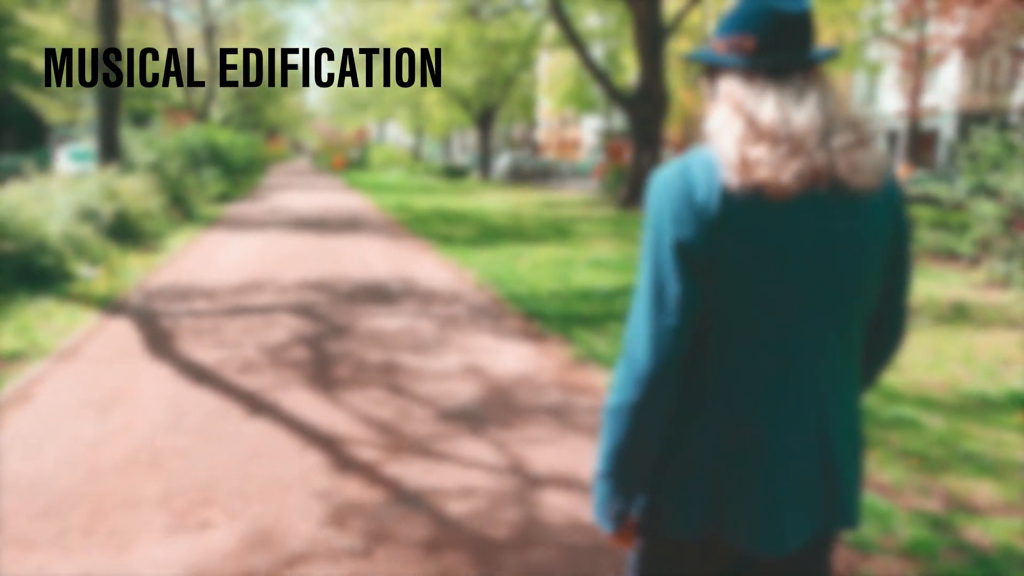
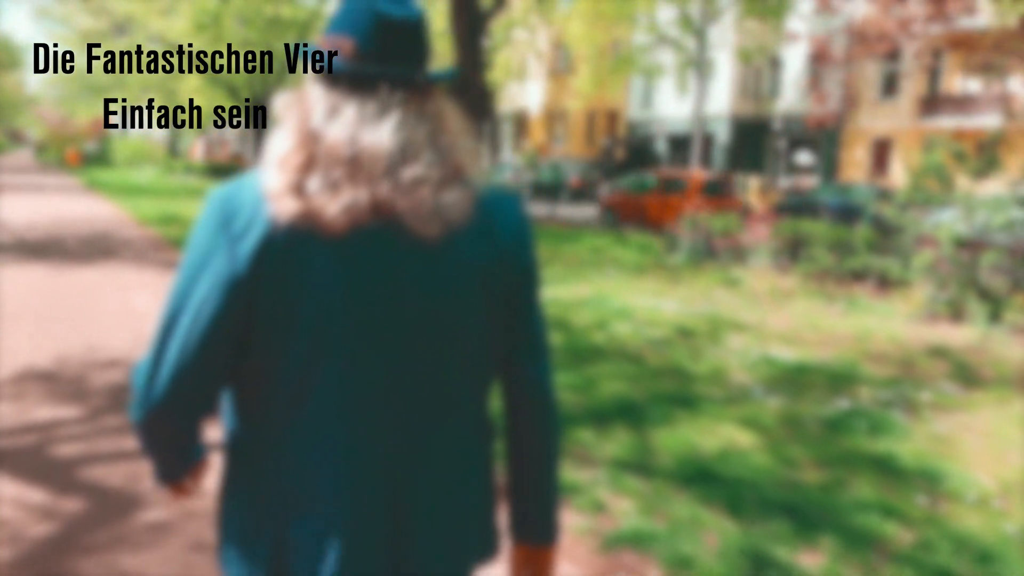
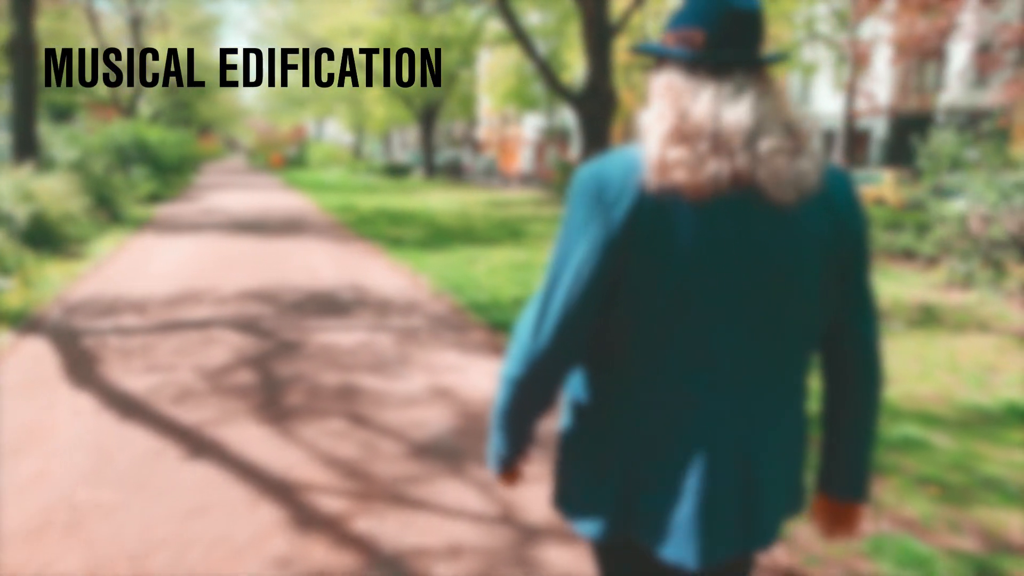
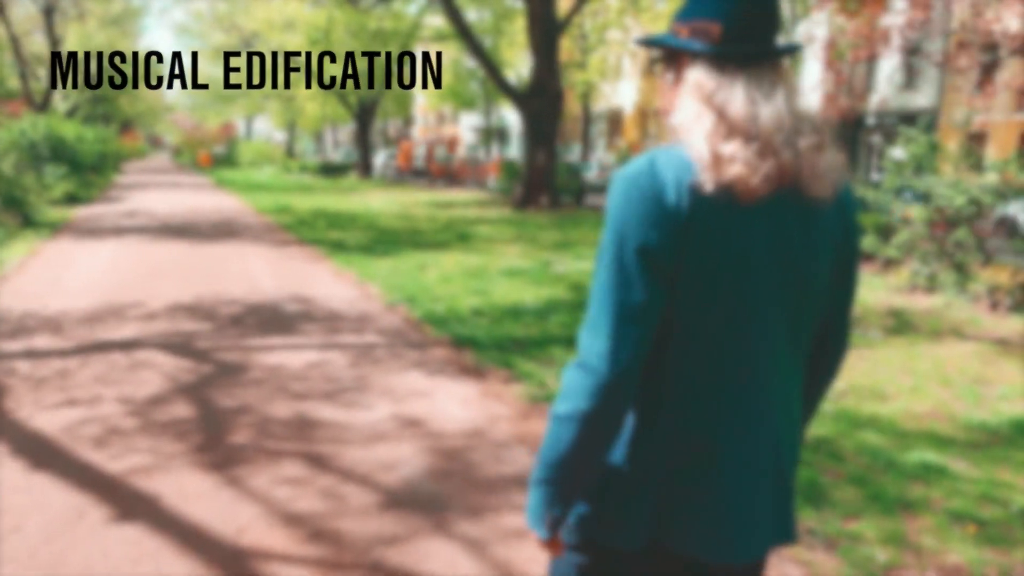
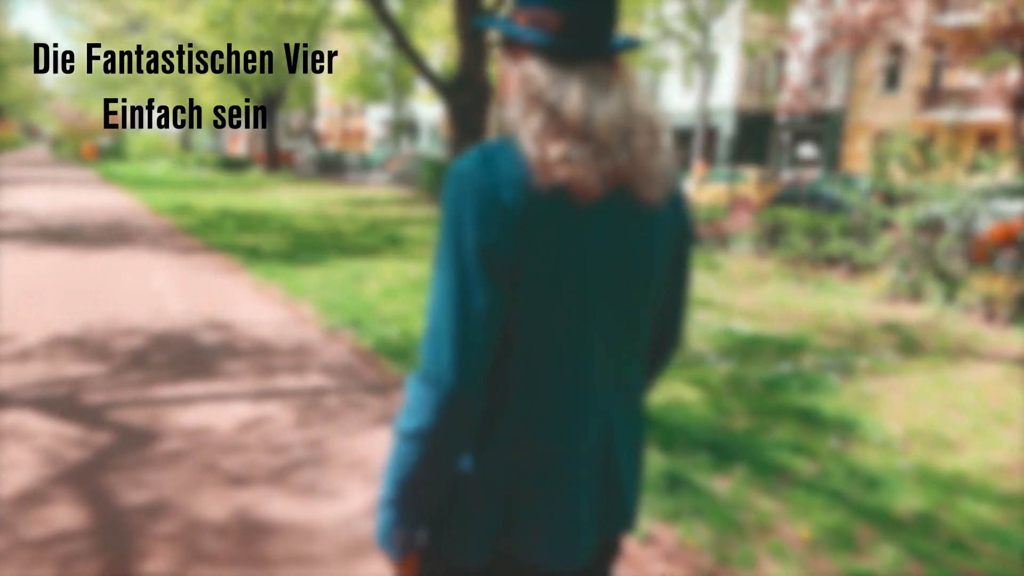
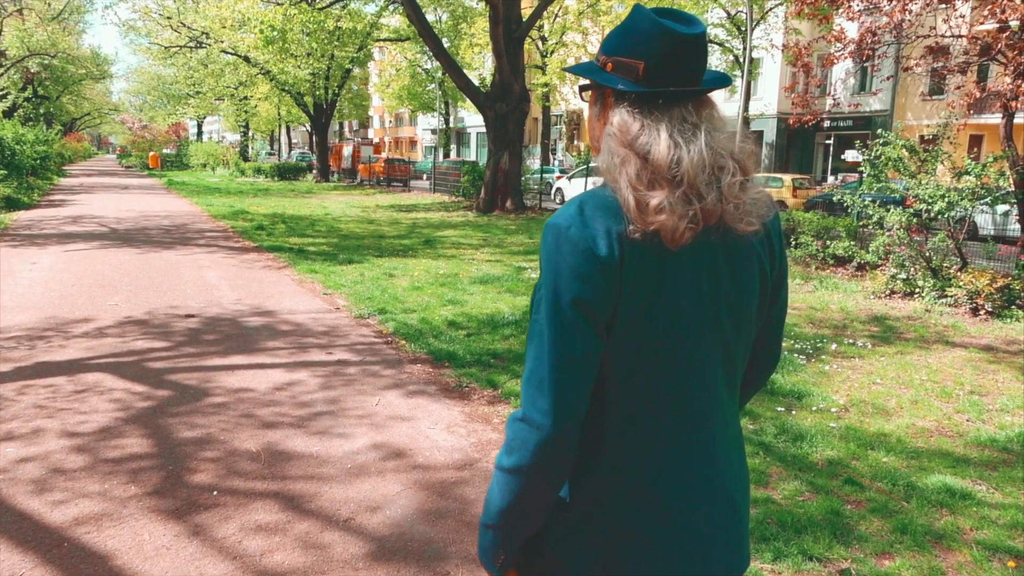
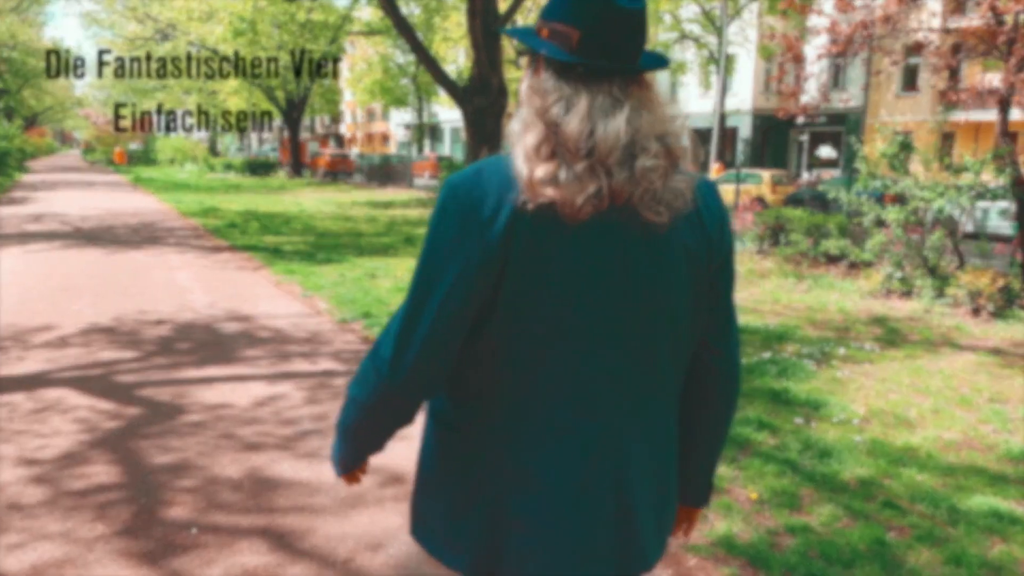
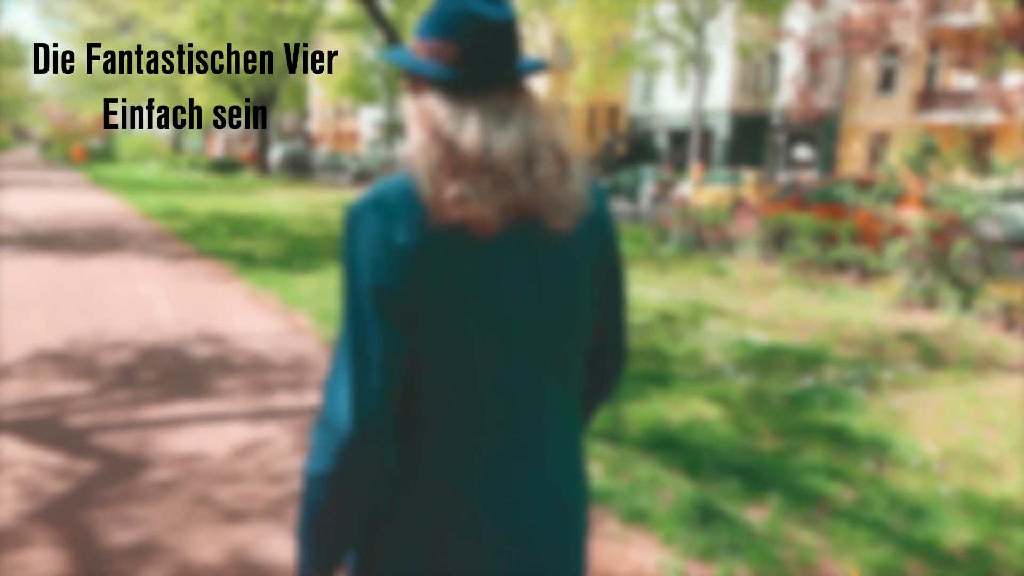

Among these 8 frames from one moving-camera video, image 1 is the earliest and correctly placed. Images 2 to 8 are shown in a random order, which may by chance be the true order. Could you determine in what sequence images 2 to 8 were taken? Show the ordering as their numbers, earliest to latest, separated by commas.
3, 4, 6, 7, 5, 8, 2
